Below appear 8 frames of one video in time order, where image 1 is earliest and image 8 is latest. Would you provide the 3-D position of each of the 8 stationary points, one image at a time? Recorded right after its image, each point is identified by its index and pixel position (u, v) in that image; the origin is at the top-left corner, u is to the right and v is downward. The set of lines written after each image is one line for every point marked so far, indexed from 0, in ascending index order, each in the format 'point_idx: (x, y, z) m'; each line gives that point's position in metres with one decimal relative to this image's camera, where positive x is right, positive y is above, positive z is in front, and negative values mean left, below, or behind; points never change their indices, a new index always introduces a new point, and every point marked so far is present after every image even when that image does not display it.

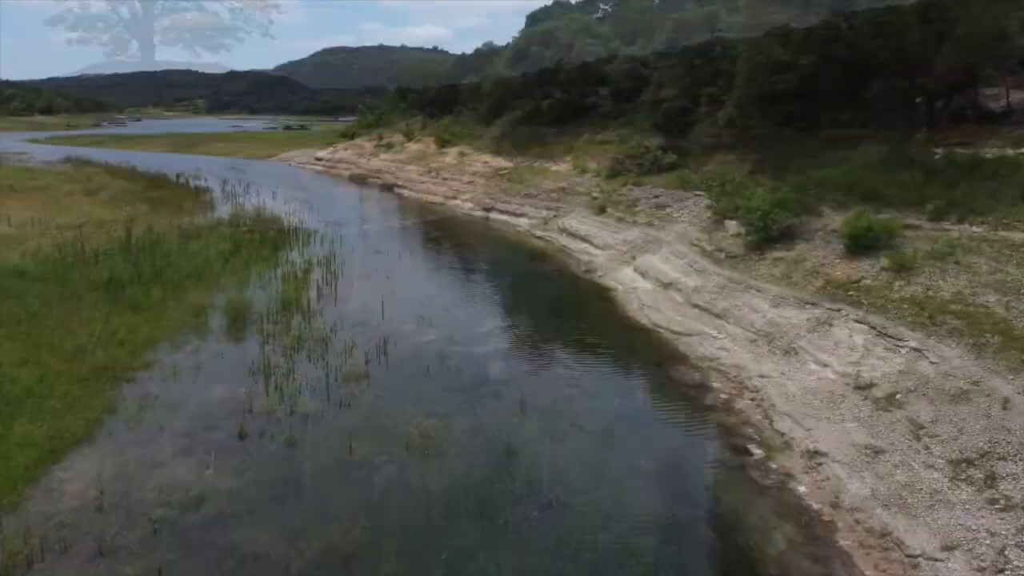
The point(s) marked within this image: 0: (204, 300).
0: (-7.5, -0.3, +19.7) m
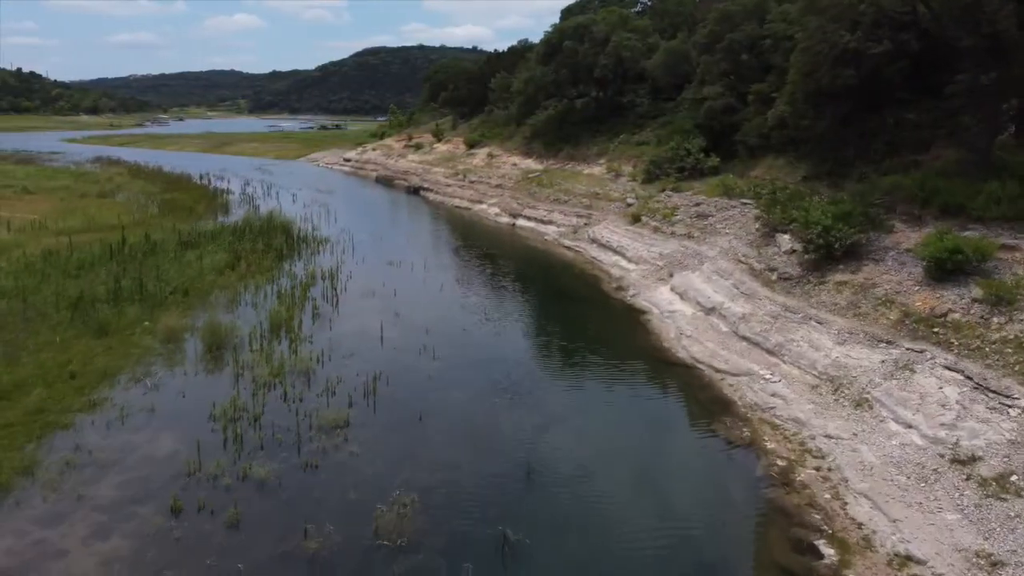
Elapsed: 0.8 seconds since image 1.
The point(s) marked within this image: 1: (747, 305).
0: (-7.1, -0.7, +17.6) m
1: (+4.7, -0.3, +16.3) m
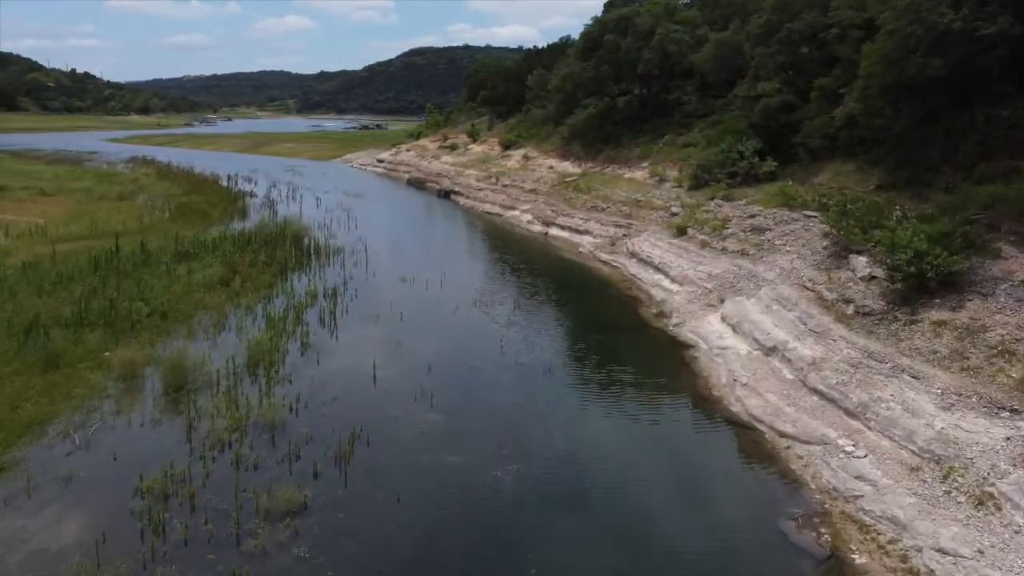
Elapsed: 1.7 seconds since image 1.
0: (-6.8, -1.2, +15.1) m
1: (+4.9, -1.0, +13.2) m
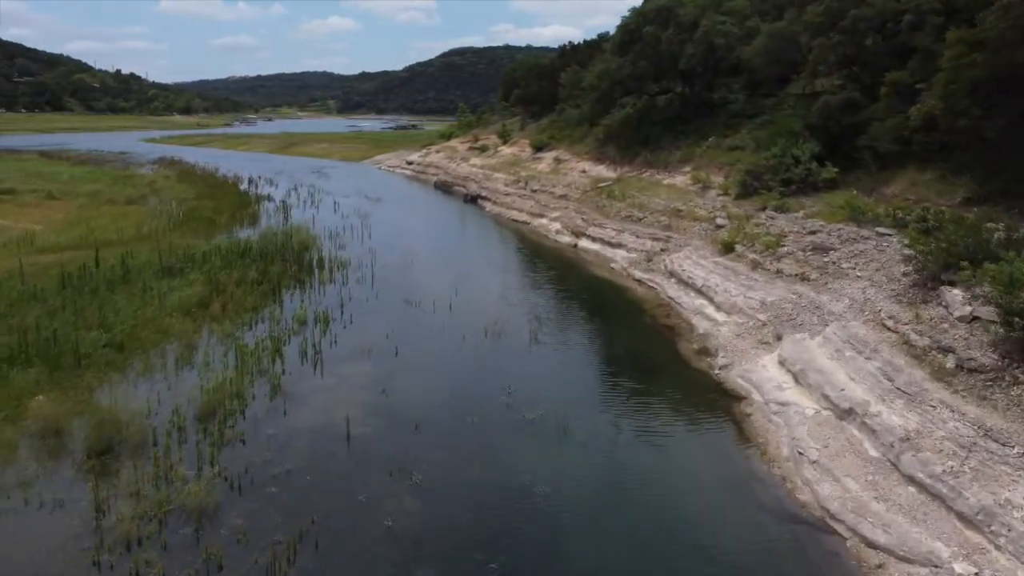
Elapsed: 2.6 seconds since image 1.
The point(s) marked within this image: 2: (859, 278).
0: (-6.6, -1.7, +12.6) m
1: (+5.0, -1.6, +10.1) m
2: (+6.7, +0.2, +15.7) m
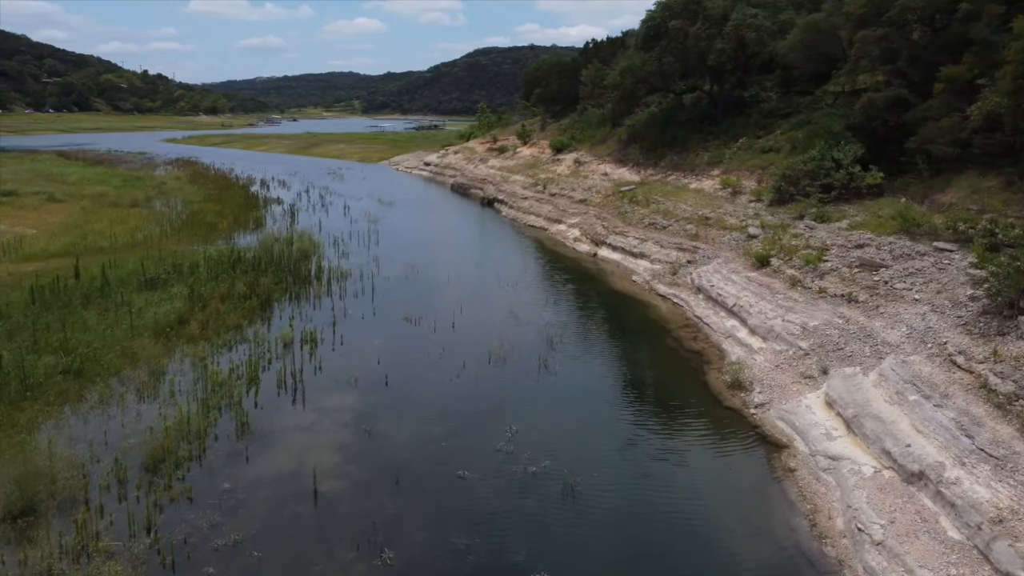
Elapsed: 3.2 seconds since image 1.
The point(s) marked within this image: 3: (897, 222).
0: (-6.6, -2.0, +10.9) m
1: (+4.9, -2.0, +8.1) m
2: (+6.8, -0.2, +13.7) m
3: (+8.2, +1.4, +17.3) m
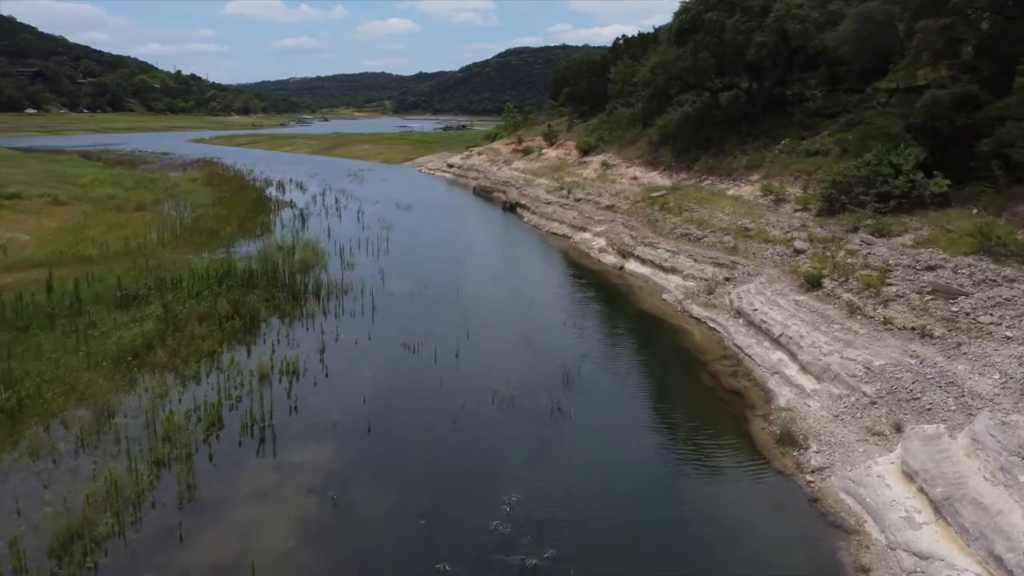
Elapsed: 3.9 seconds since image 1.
0: (-6.7, -2.4, +9.0) m
1: (+4.7, -2.5, +5.8) m
2: (+6.9, -0.7, +11.2) m
3: (+8.4, +0.9, +14.8) m
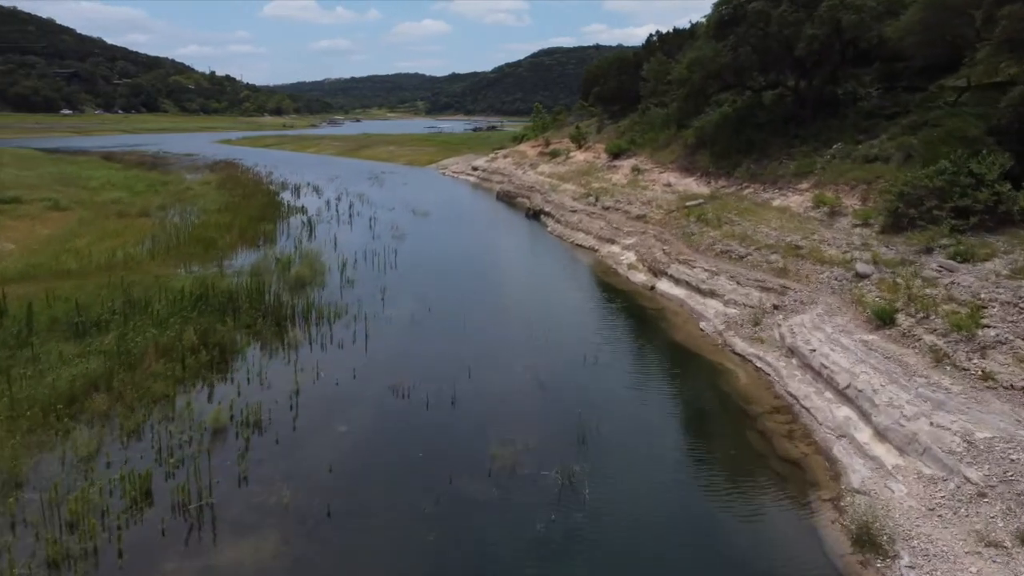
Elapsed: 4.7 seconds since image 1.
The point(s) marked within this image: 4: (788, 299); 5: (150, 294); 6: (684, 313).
0: (-6.8, -2.9, +6.7) m
1: (+4.5, -3.1, +3.1) m
2: (+6.8, -1.3, +8.5) m
3: (+8.5, +0.3, +12.0) m
4: (+5.5, -0.2, +16.3) m
5: (-7.9, -0.2, +18.0) m
6: (+4.0, -0.6, +18.8) m
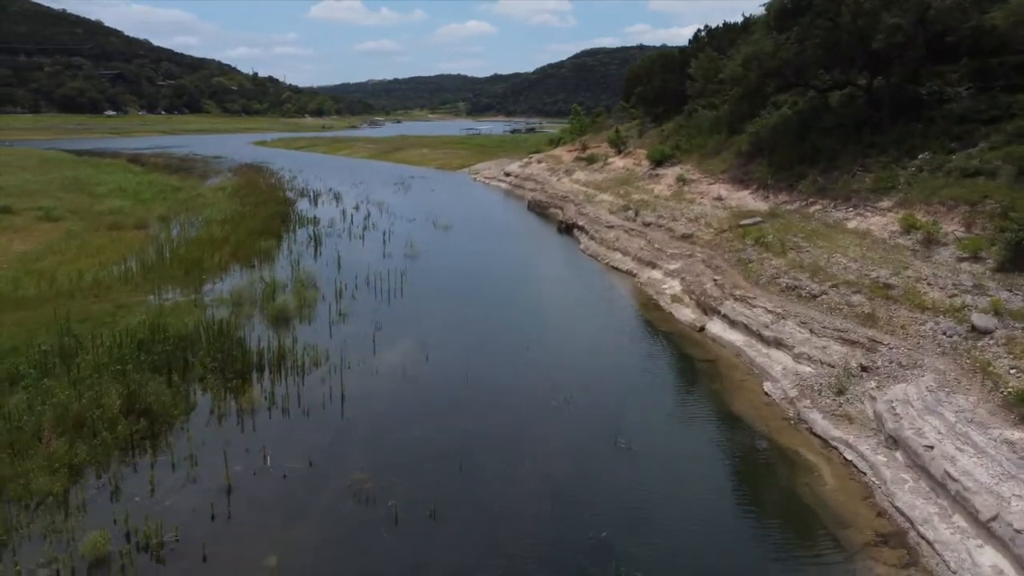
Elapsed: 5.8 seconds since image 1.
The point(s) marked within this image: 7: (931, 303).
0: (-7.1, -3.7, +3.6) m
1: (+4.0, -3.9, -0.6) m
2: (+6.6, -2.2, +4.7) m
3: (+8.5, -0.6, +8.1) m
4: (+5.7, -1.1, +12.6) m
5: (-7.6, -0.9, +14.9) m
6: (+4.3, -1.5, +15.1) m
7: (+7.0, -0.2, +13.6) m
